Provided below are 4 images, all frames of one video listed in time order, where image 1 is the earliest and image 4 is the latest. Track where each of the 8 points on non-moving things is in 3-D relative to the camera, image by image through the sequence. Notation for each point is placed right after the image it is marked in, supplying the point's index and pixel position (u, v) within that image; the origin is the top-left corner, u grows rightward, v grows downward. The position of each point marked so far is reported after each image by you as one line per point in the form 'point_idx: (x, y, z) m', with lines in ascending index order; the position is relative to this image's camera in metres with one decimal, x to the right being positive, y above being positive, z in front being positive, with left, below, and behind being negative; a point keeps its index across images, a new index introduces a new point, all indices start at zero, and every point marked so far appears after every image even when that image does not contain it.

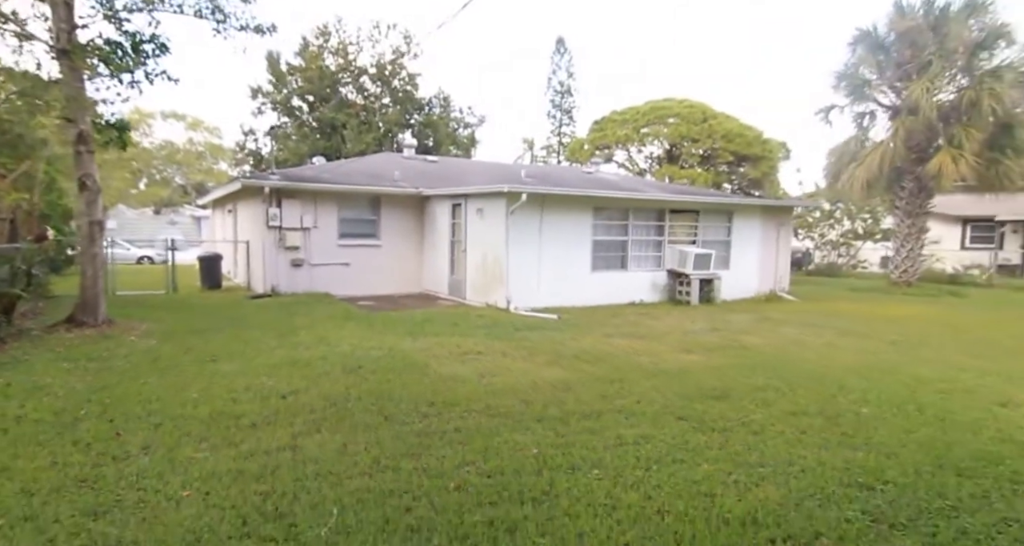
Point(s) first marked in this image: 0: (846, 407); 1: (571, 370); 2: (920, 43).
0: (+2.5, -0.9, +4.6) m
1: (+0.5, -1.0, +6.0) m
2: (+9.2, +5.4, +14.1) m
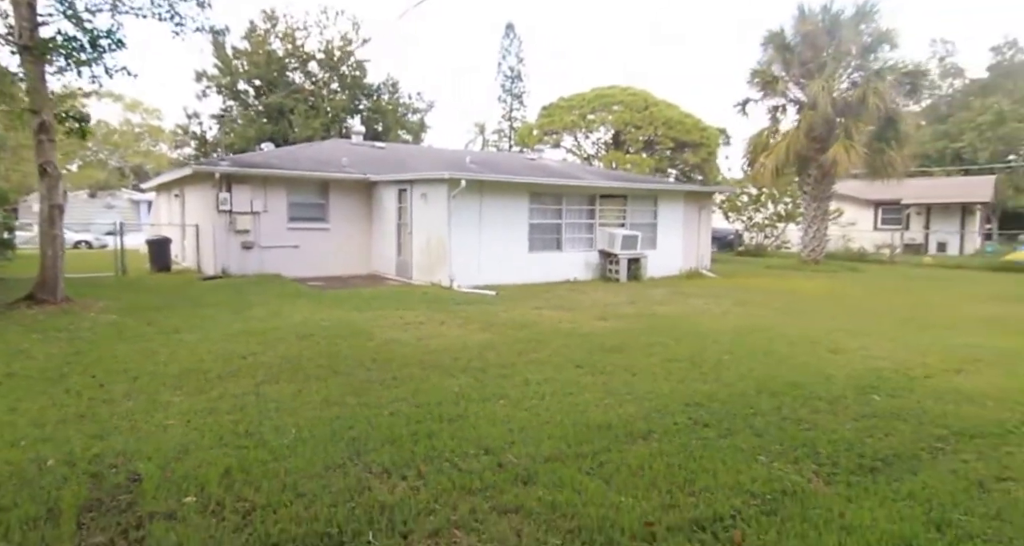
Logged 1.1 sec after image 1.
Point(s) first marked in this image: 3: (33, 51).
0: (+1.9, -0.7, +5.6) m
1: (-0.2, -0.7, +6.9) m
2: (+7.8, +5.9, +15.5) m
3: (-6.0, +2.8, +7.3) m
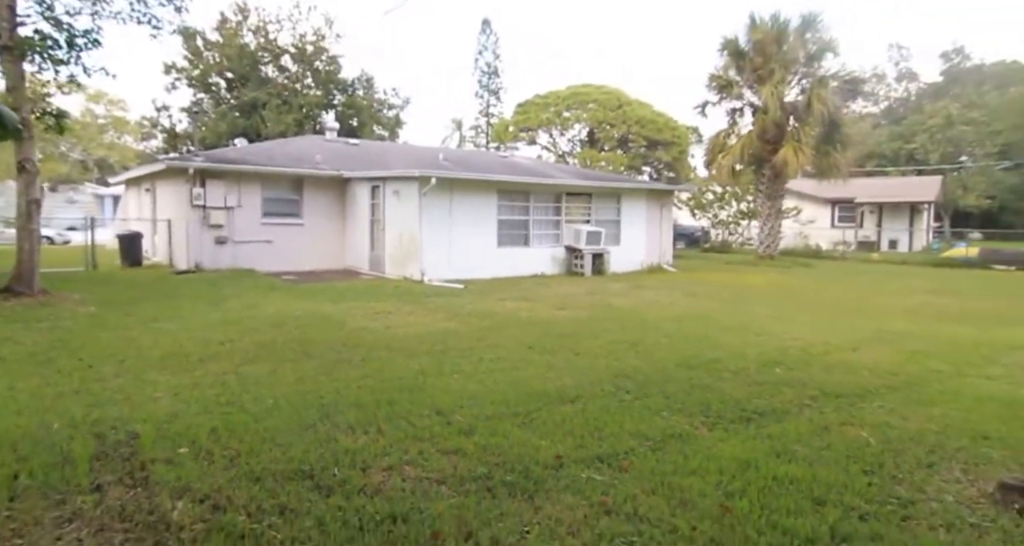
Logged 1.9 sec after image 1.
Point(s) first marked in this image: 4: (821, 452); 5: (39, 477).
0: (+1.4, -0.6, +6.3) m
1: (-0.7, -0.6, +7.5) m
2: (+7.0, +6.1, +16.3) m
3: (-6.4, +2.9, +7.6) m
4: (+1.4, -0.8, +2.8) m
5: (-2.2, -1.0, +2.8) m
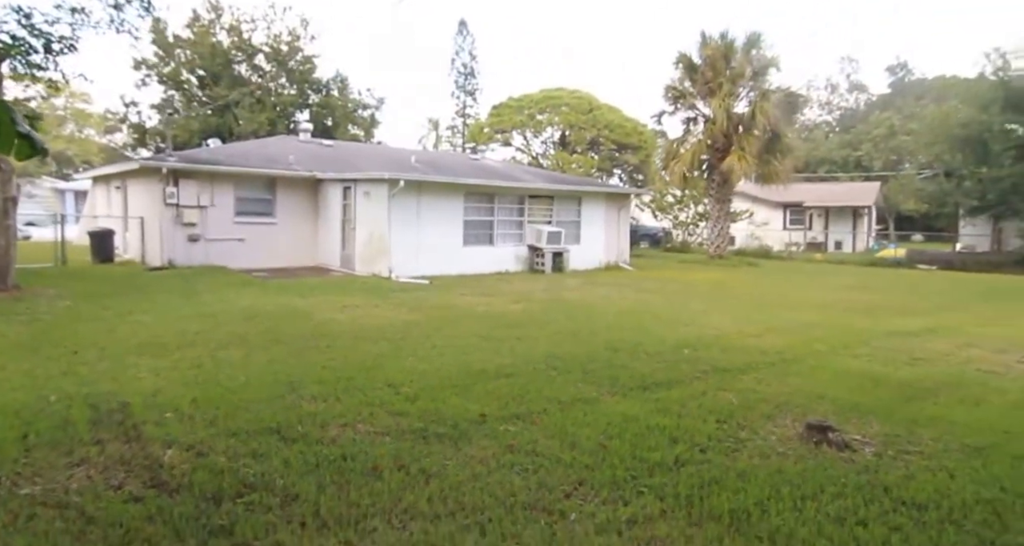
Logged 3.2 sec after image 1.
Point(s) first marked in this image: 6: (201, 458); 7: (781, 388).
0: (+0.9, -0.6, +6.9) m
1: (-1.2, -0.6, +8.1) m
2: (+6.1, +6.1, +17.2) m
3: (-7.0, +2.9, +8.0) m
4: (+1.0, -0.8, +3.5) m
5: (-2.6, -0.9, +3.3) m
6: (-1.6, -0.9, +3.0) m
7: (+1.7, -0.7, +3.8) m
